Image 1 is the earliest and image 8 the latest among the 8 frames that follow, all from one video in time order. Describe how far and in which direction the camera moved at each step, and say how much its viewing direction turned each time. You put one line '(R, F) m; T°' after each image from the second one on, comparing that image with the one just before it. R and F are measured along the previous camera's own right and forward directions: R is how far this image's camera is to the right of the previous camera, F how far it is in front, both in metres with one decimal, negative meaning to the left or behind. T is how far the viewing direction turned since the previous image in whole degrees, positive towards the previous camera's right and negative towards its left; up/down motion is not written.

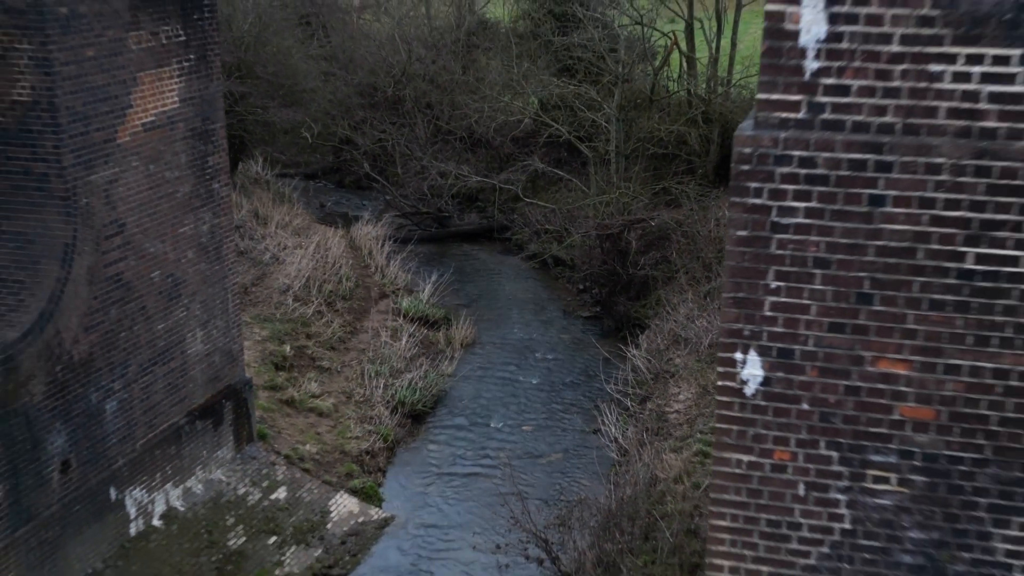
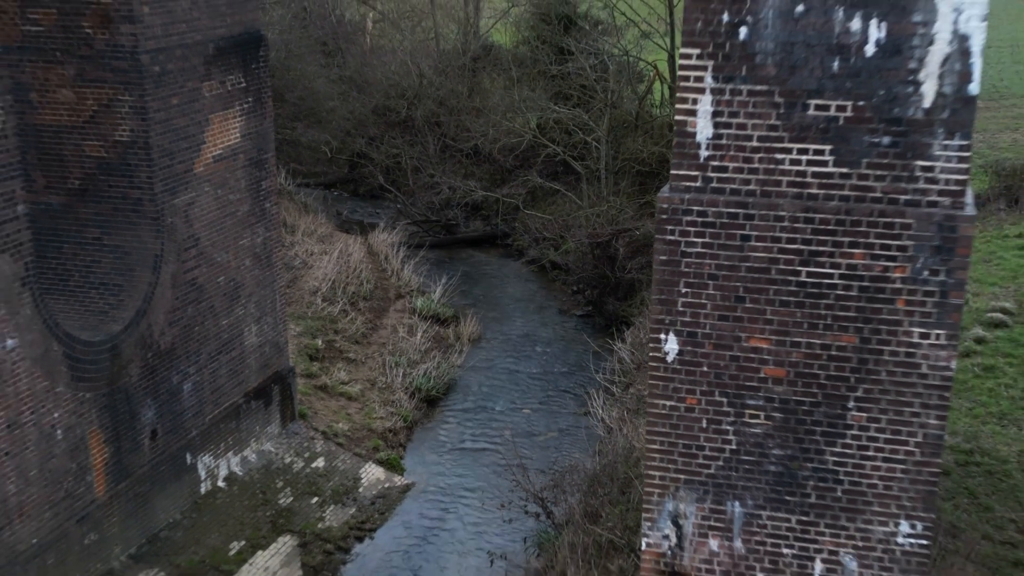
(0.0, -1.1) m; 0°
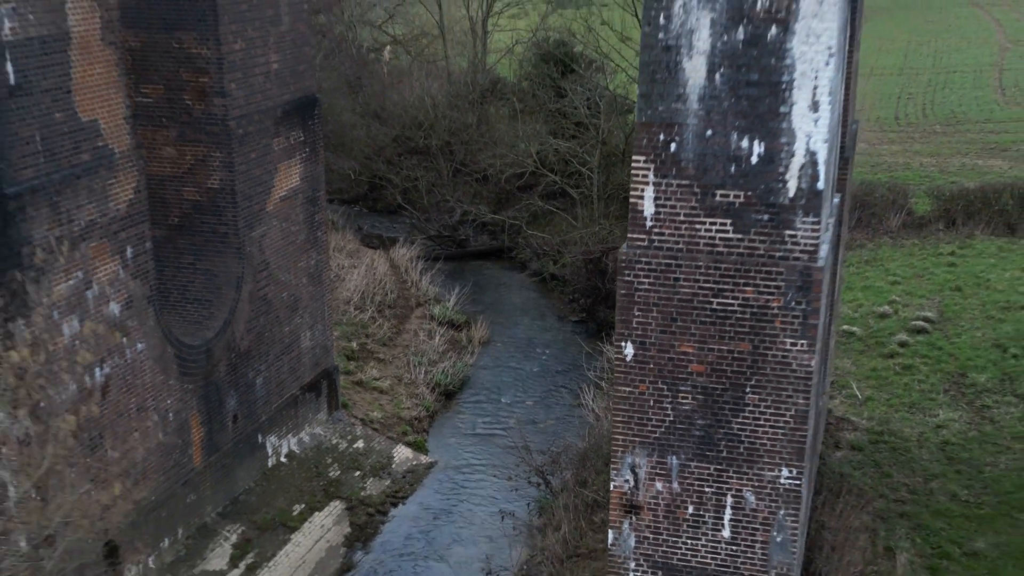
(0.0, -1.5) m; 0°
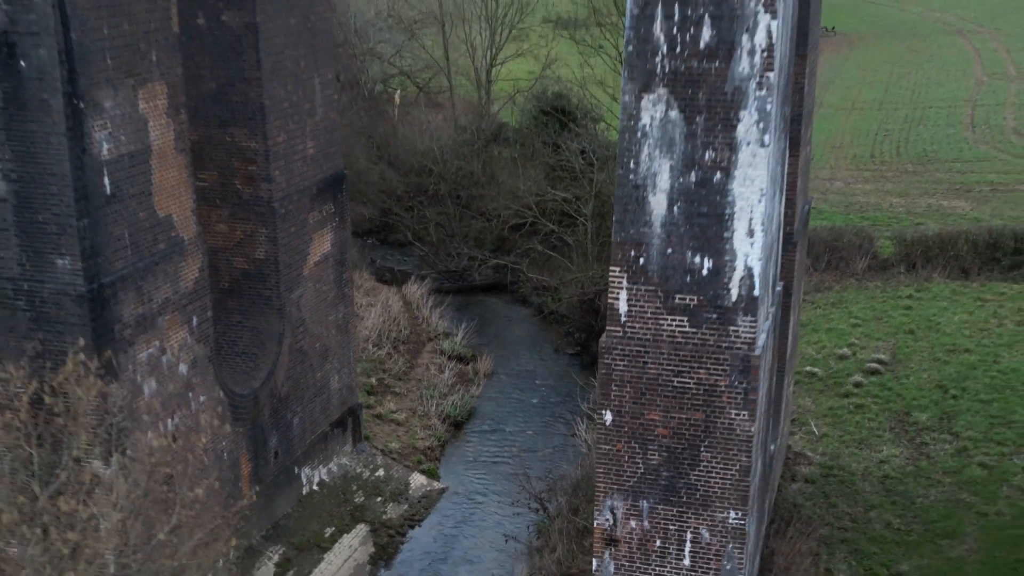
(0.0, -1.2) m; 0°
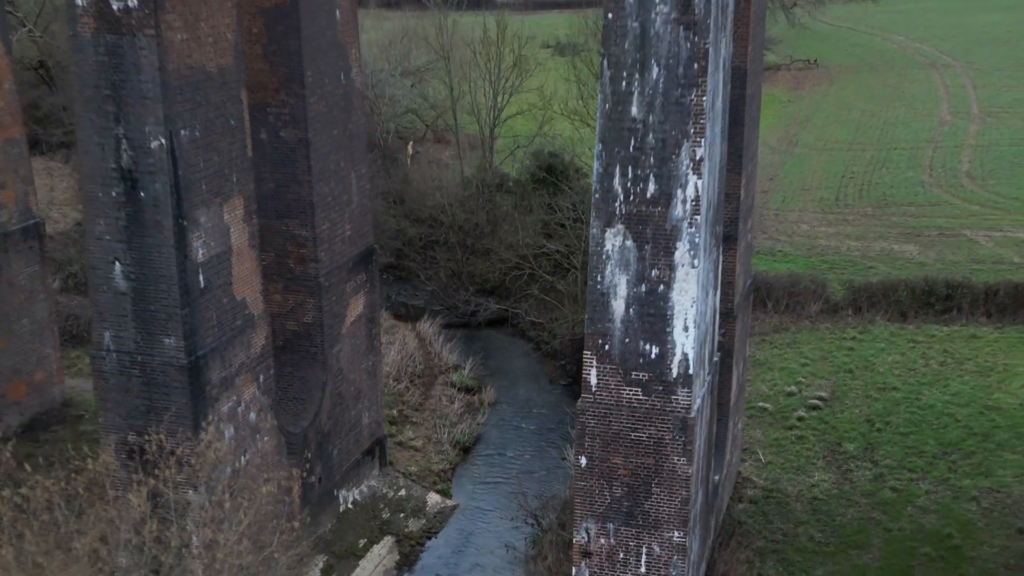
(0.0, -2.0) m; 0°
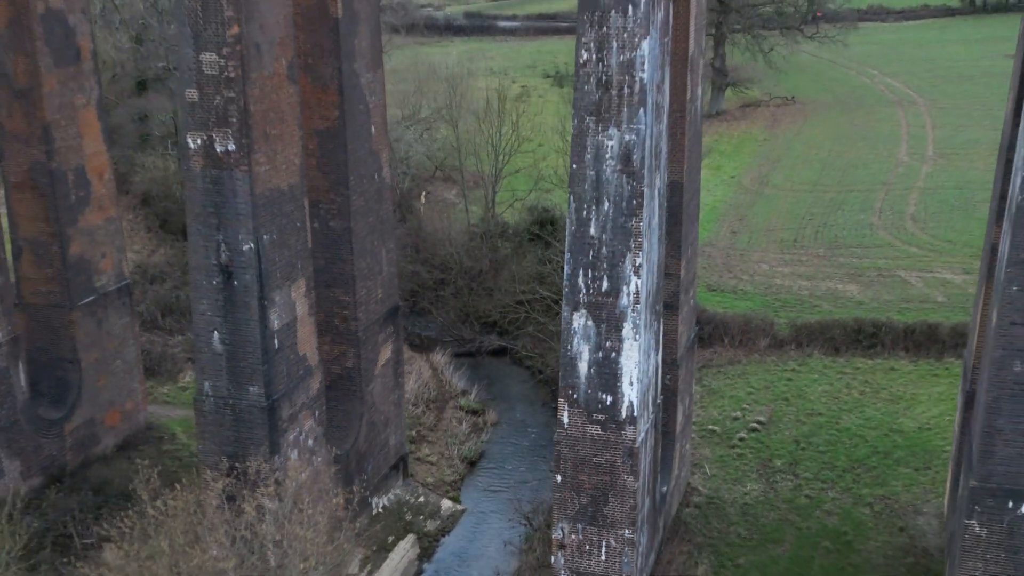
(+0.1, -2.9) m; 0°
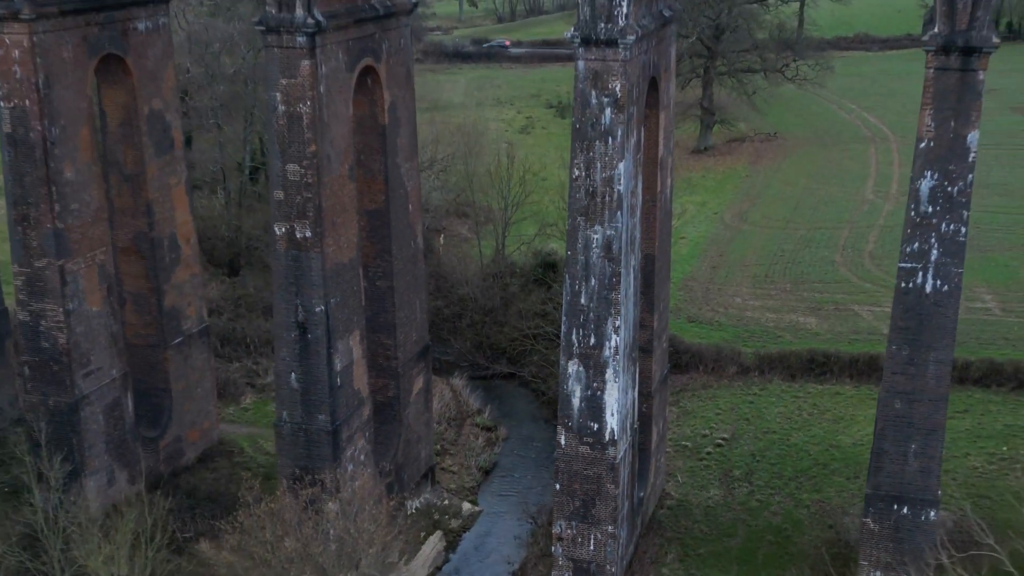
(-0.1, -3.3) m; 0°
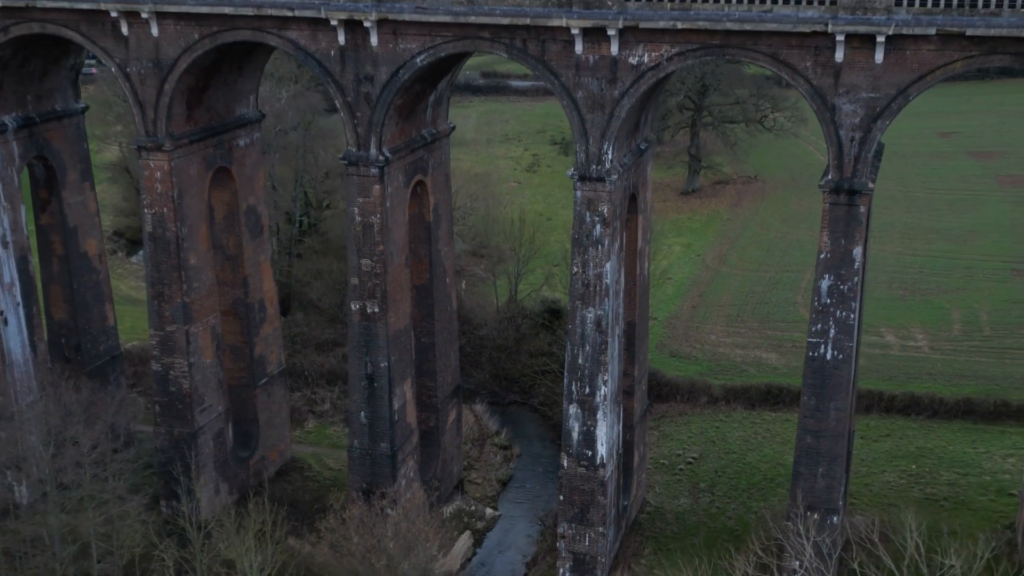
(-0.2, -4.8) m; 0°
